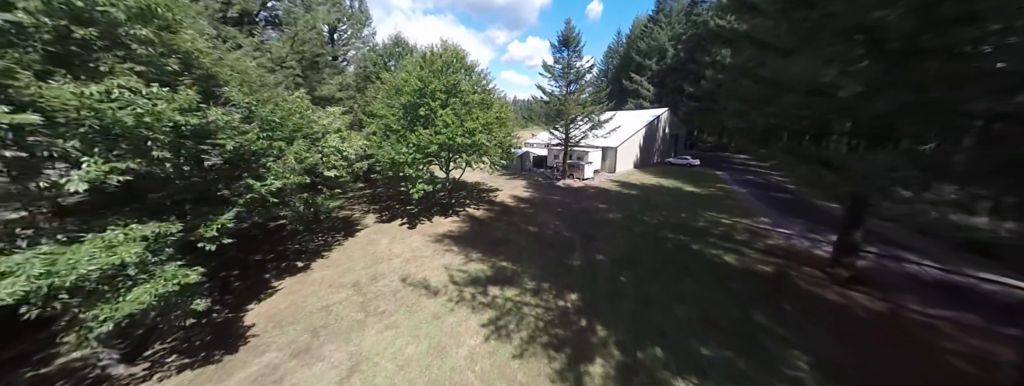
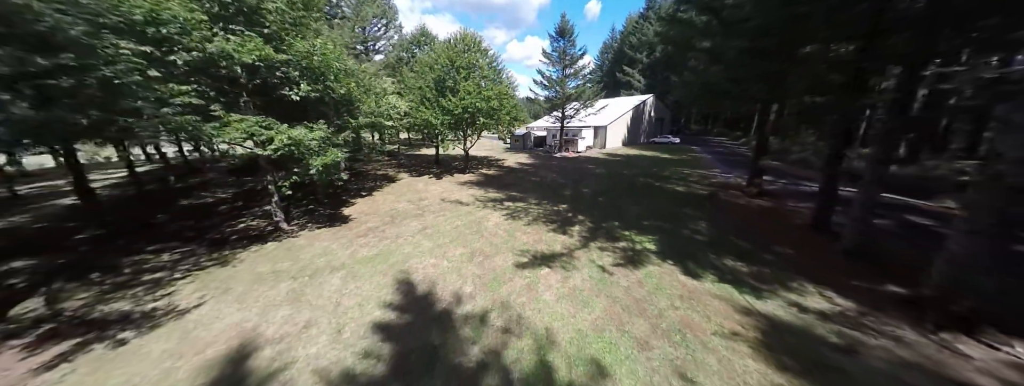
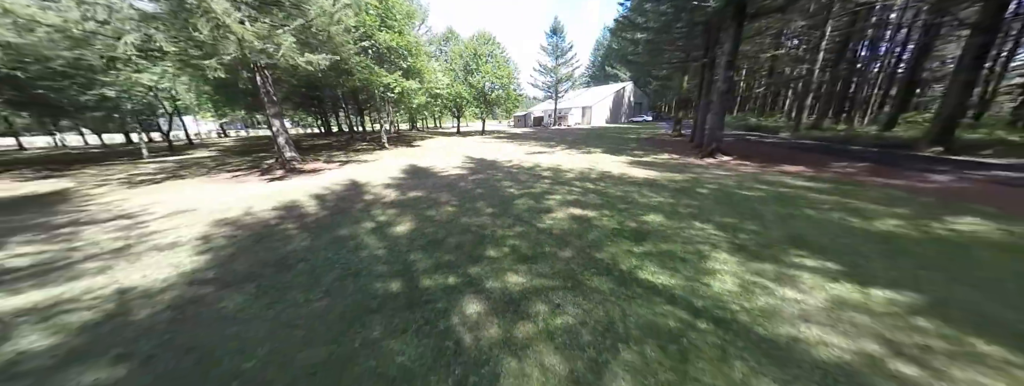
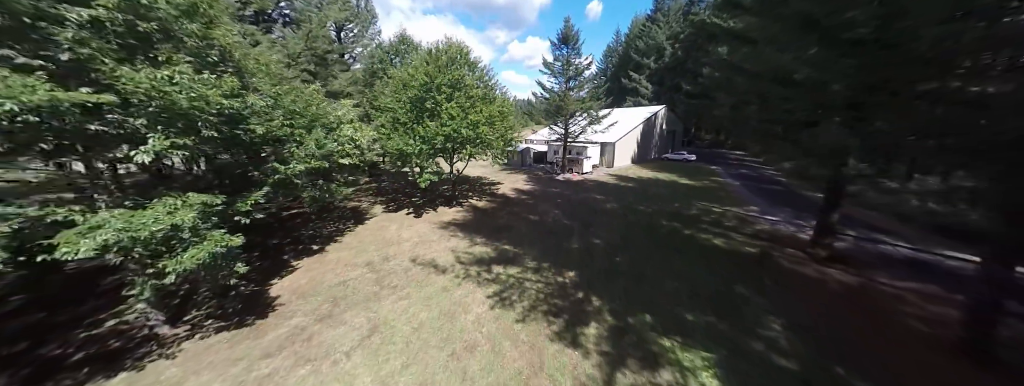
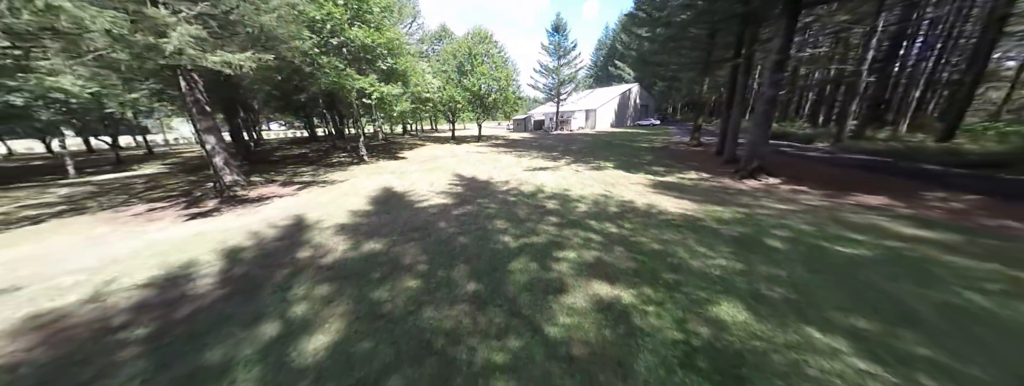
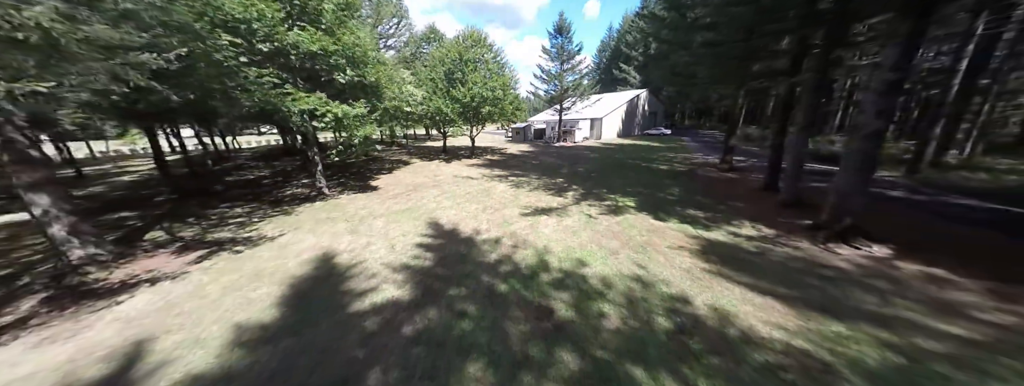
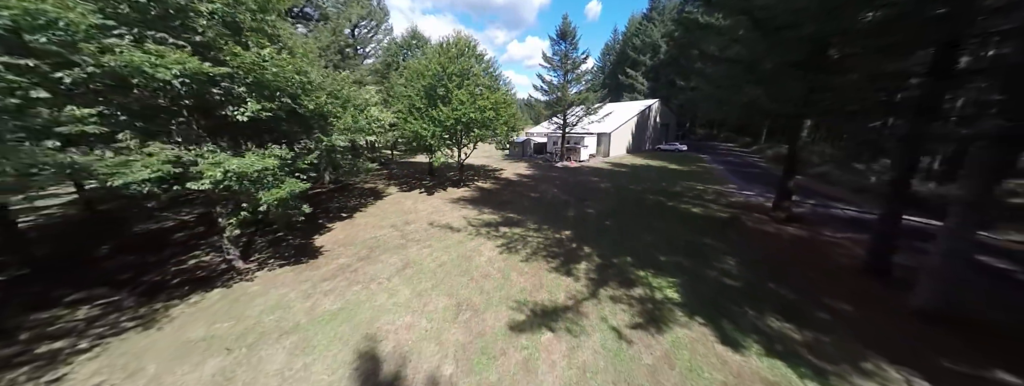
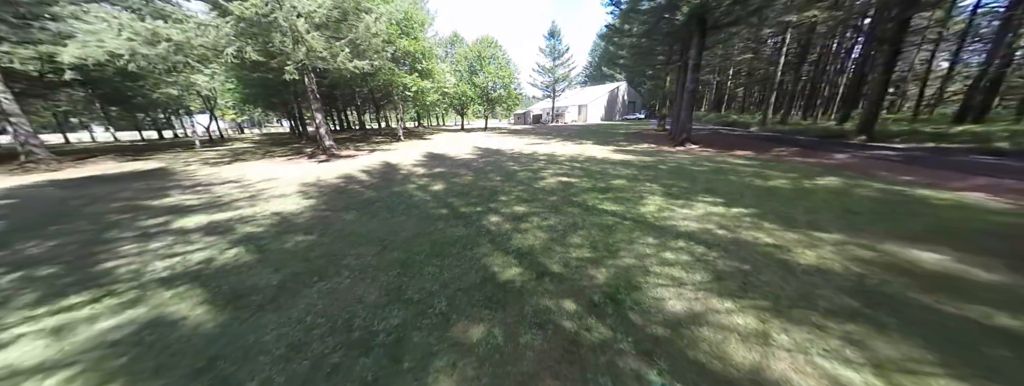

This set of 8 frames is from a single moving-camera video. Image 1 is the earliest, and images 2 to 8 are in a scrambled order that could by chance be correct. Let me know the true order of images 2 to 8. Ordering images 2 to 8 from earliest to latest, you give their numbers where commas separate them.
4, 7, 2, 6, 5, 3, 8
